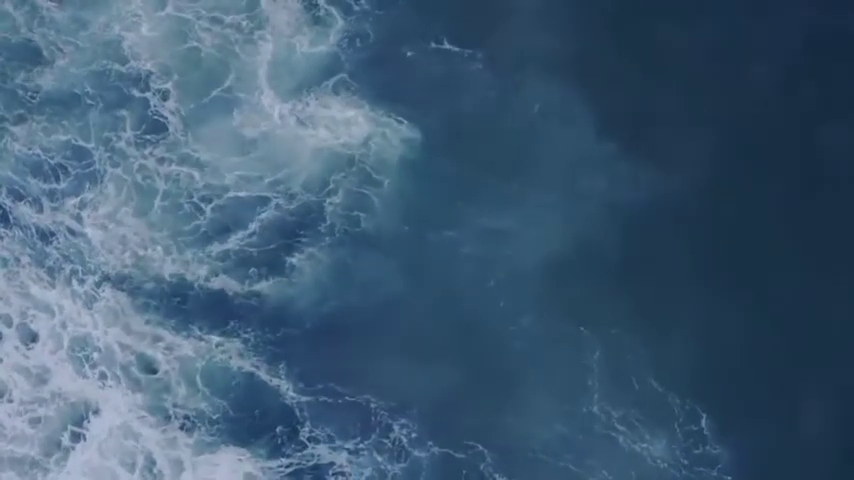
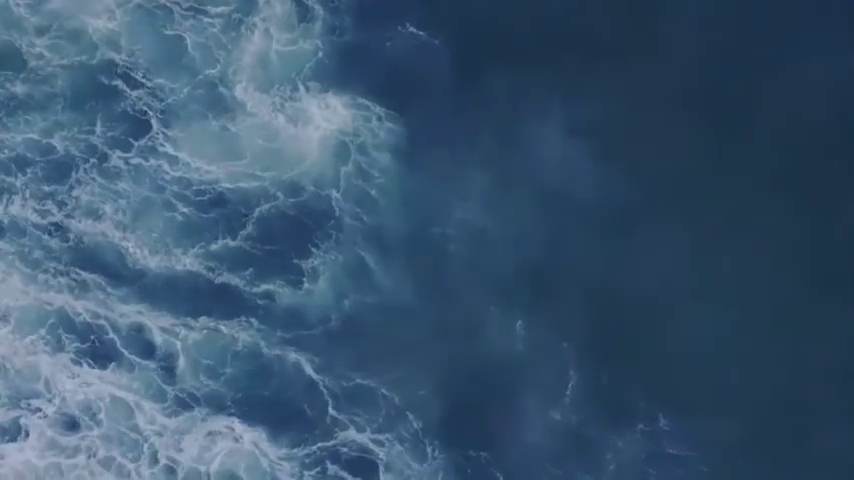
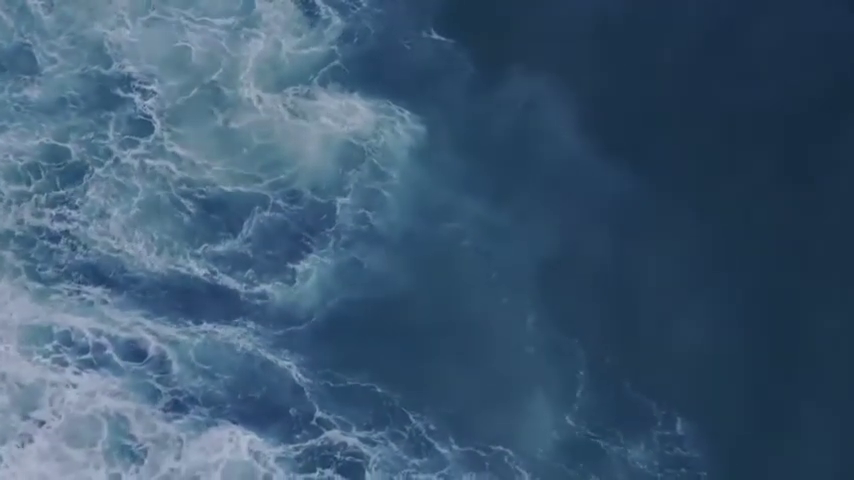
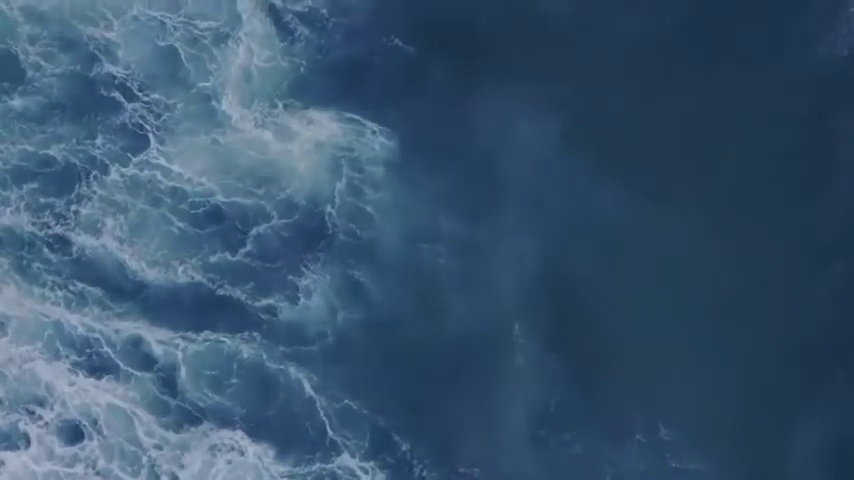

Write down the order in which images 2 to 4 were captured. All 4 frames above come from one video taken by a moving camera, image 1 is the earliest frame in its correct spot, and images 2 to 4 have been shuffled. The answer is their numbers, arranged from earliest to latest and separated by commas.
3, 2, 4
